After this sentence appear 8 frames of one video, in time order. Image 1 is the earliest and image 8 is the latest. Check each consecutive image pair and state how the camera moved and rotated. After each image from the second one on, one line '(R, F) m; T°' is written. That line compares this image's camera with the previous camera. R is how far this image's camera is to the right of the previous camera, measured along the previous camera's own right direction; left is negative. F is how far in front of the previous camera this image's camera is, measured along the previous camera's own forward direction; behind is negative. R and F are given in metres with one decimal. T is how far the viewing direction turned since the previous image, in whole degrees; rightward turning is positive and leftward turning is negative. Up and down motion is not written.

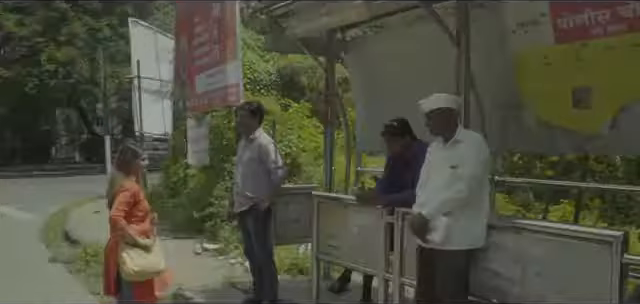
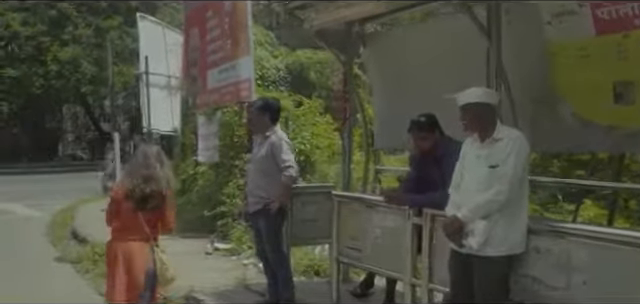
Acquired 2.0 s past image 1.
(-0.1, +0.3) m; 0°
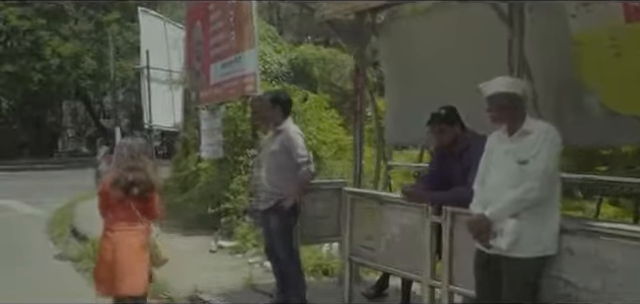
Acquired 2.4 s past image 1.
(-0.1, +0.2) m; 0°
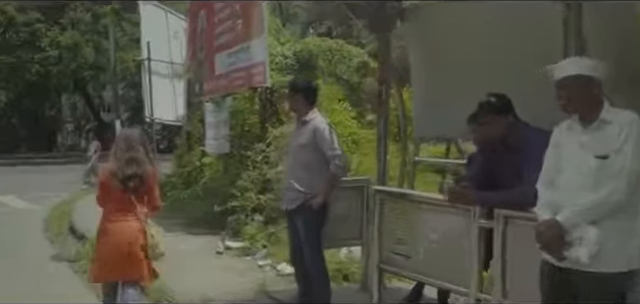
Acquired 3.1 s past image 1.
(-0.1, +0.5) m; 0°
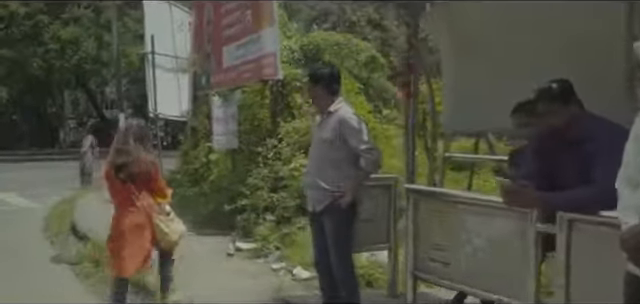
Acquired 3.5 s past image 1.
(-0.1, +0.5) m; 0°
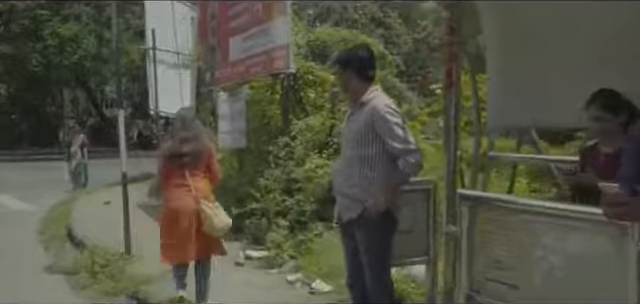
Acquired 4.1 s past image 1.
(-0.2, +0.6) m; 0°
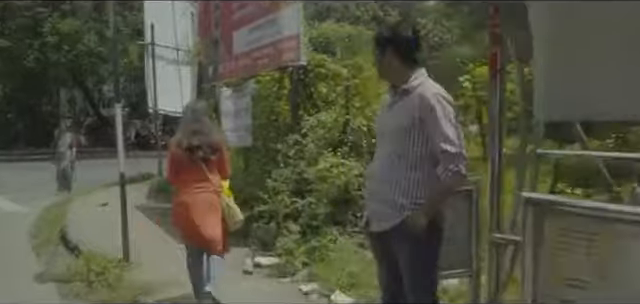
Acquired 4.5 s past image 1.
(-0.1, +0.5) m; 0°
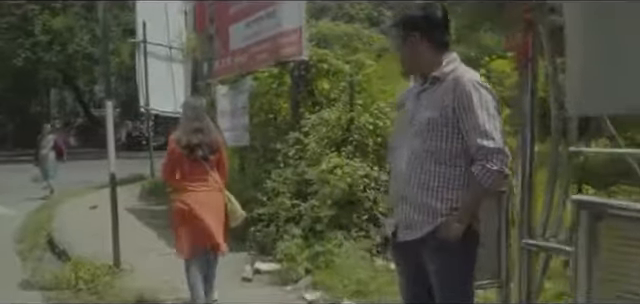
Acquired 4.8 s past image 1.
(-0.1, +0.4) m; +1°
